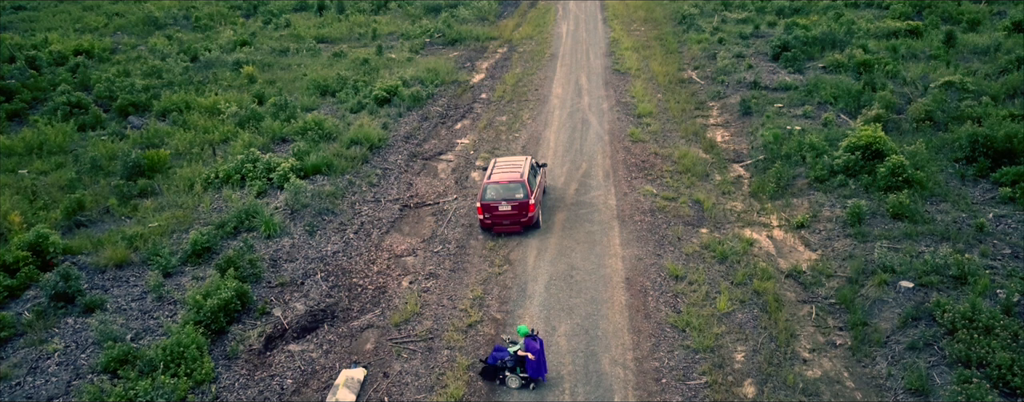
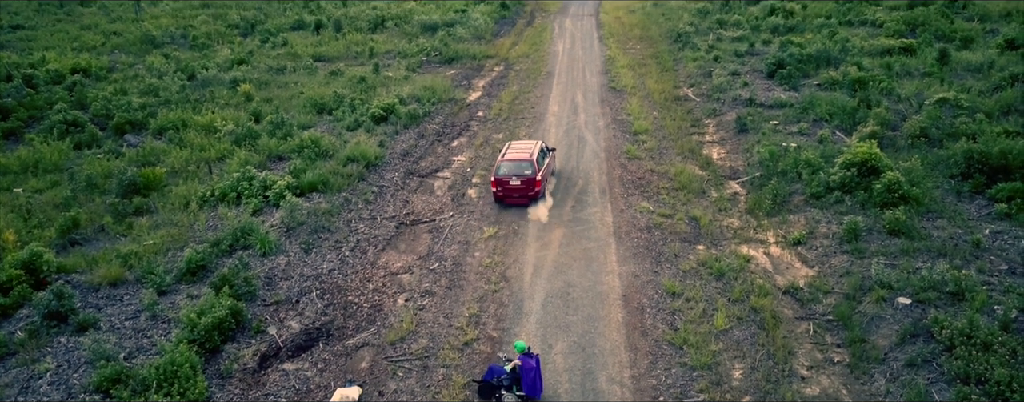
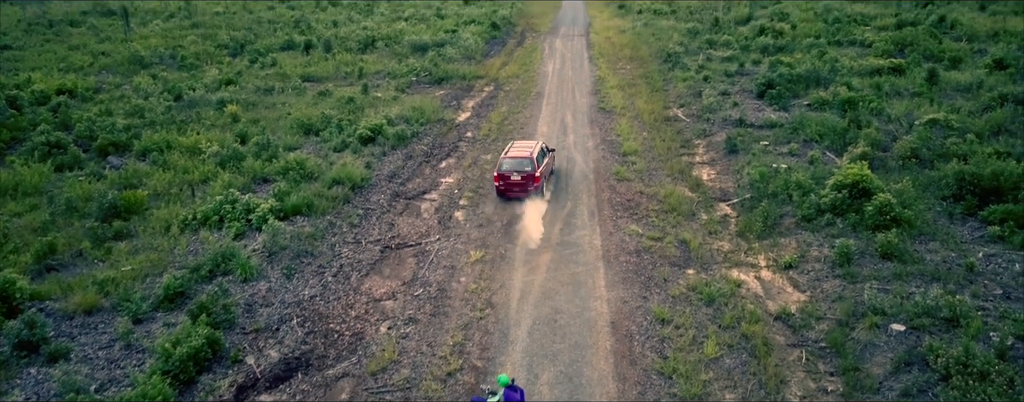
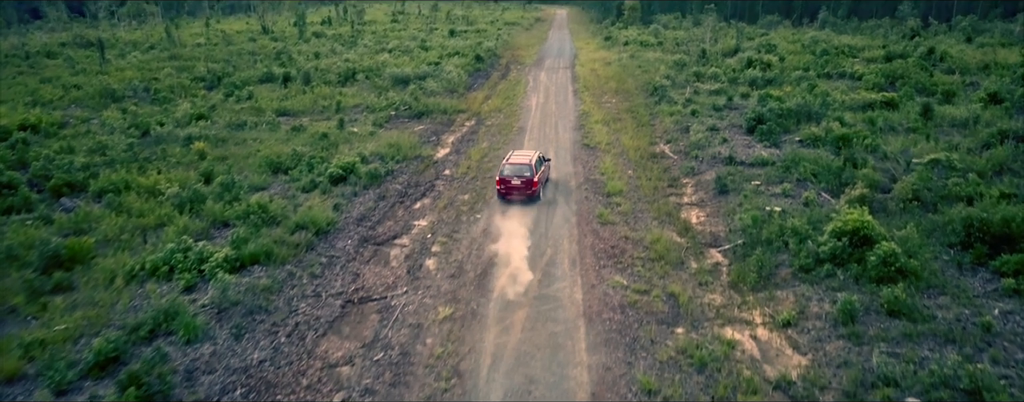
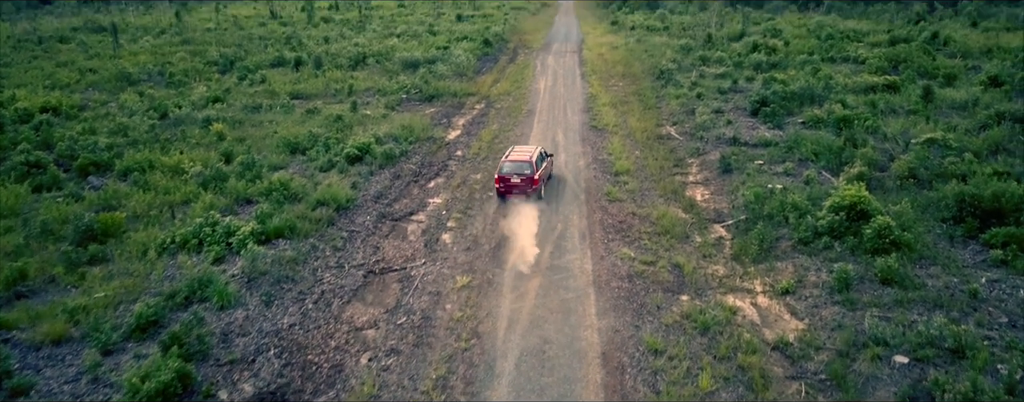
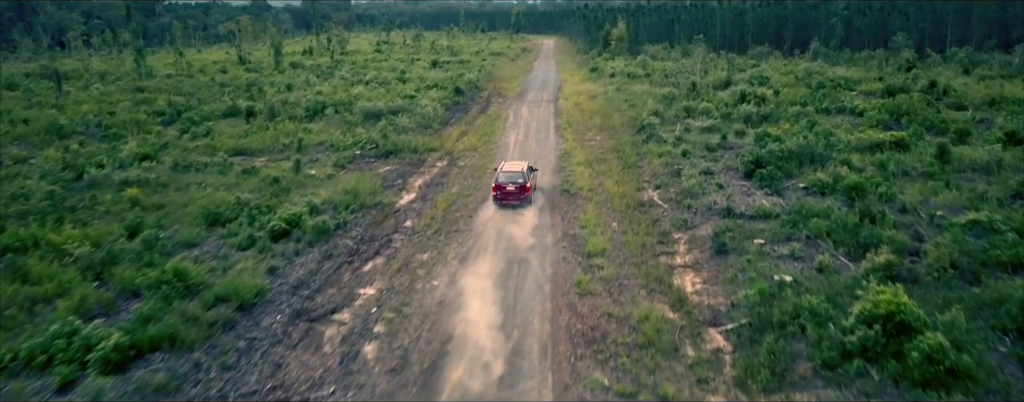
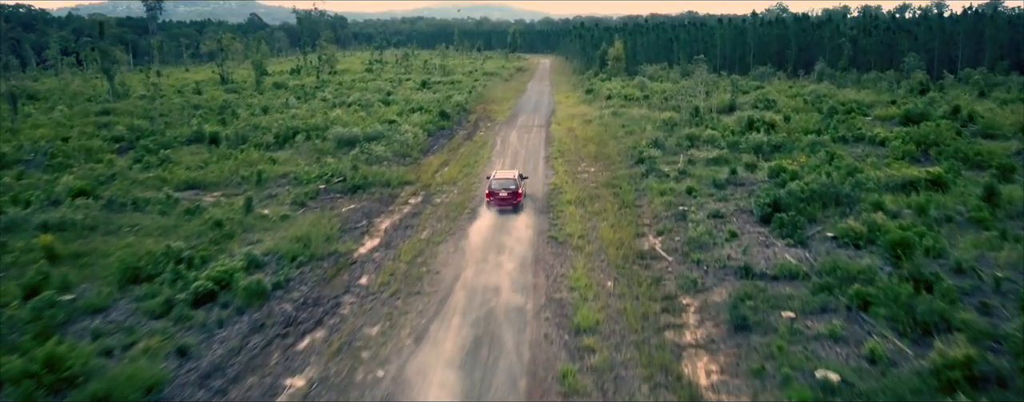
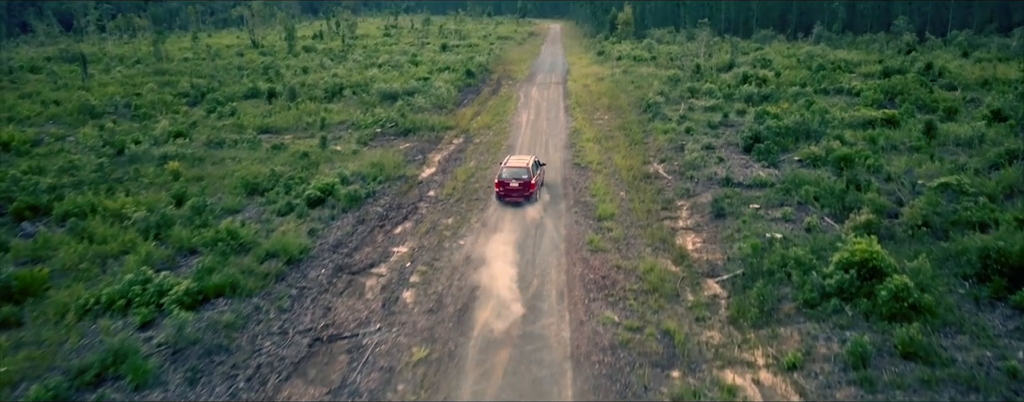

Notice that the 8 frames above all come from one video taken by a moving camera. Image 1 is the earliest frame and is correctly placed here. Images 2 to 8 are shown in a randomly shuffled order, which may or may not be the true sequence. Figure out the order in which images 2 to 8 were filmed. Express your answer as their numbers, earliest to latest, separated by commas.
2, 3, 5, 4, 8, 6, 7
